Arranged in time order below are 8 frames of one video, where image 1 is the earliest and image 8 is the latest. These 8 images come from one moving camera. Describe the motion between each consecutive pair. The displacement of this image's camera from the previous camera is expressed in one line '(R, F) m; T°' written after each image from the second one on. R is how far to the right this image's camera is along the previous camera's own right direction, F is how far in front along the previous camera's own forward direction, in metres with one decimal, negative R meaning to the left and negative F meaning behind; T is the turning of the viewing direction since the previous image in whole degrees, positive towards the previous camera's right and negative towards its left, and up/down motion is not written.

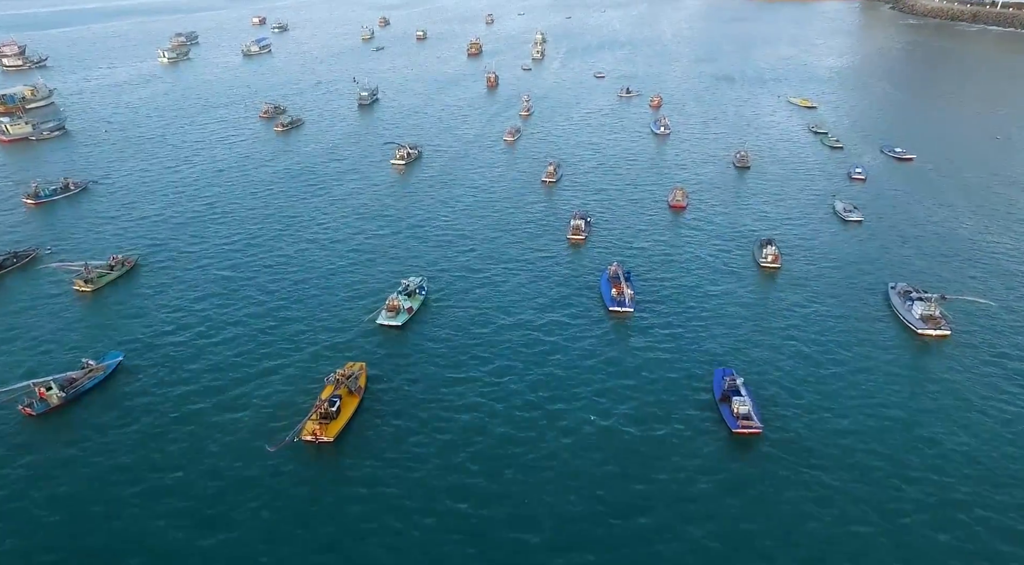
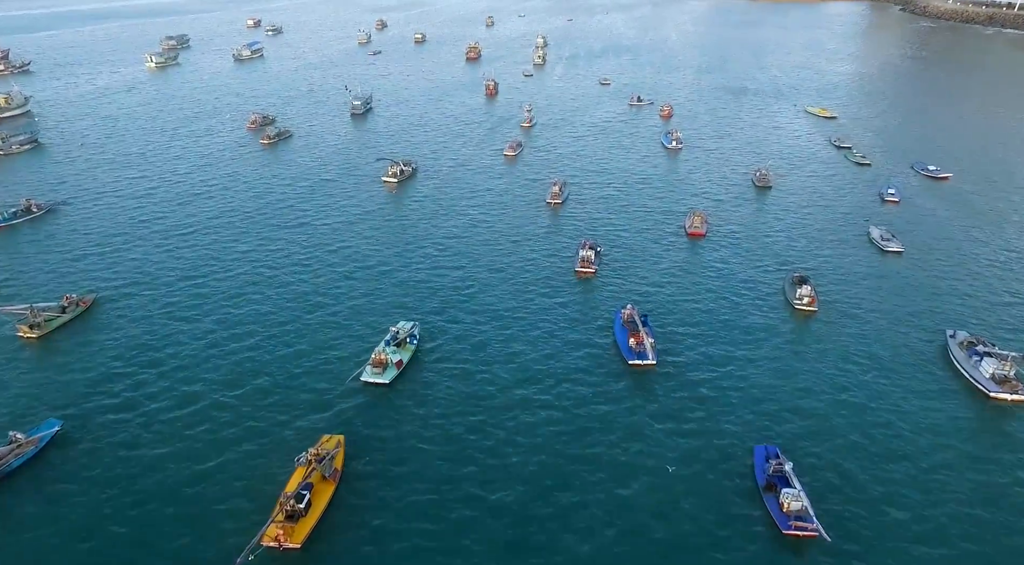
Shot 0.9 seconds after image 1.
(-0.3, +12.0) m; 0°
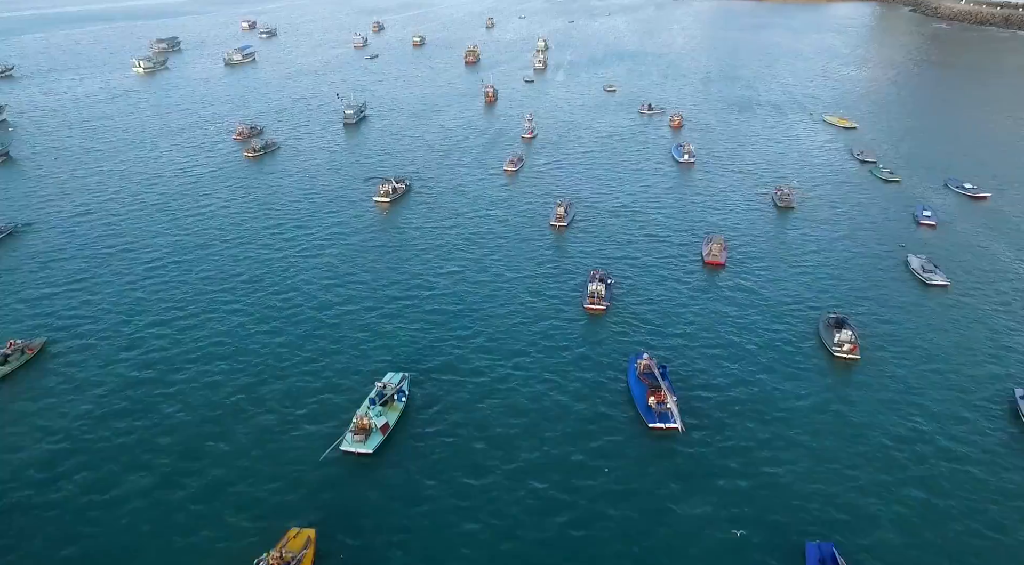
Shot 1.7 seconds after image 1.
(-0.1, +11.0) m; 0°
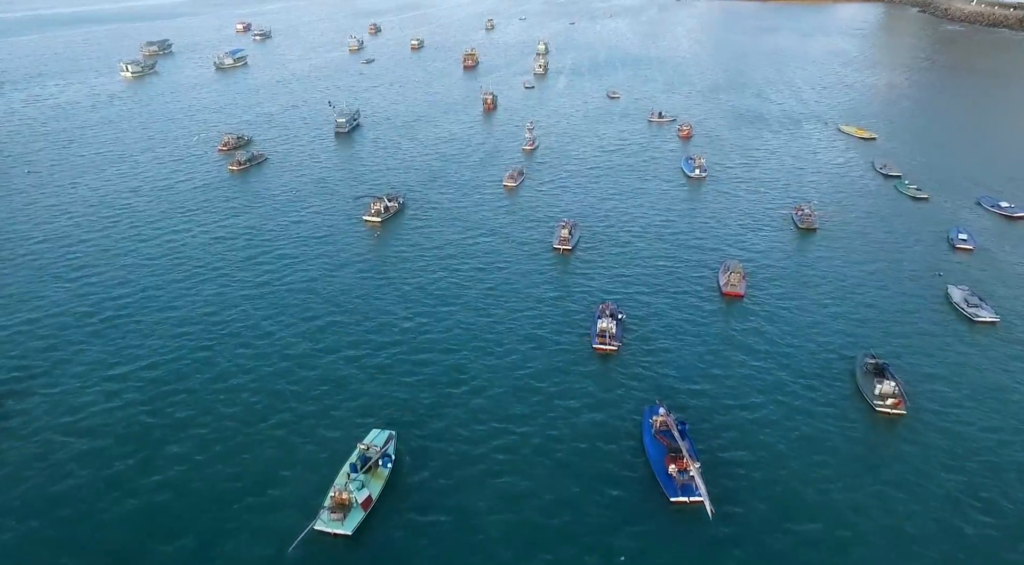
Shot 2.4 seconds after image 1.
(0.0, +9.4) m; 0°
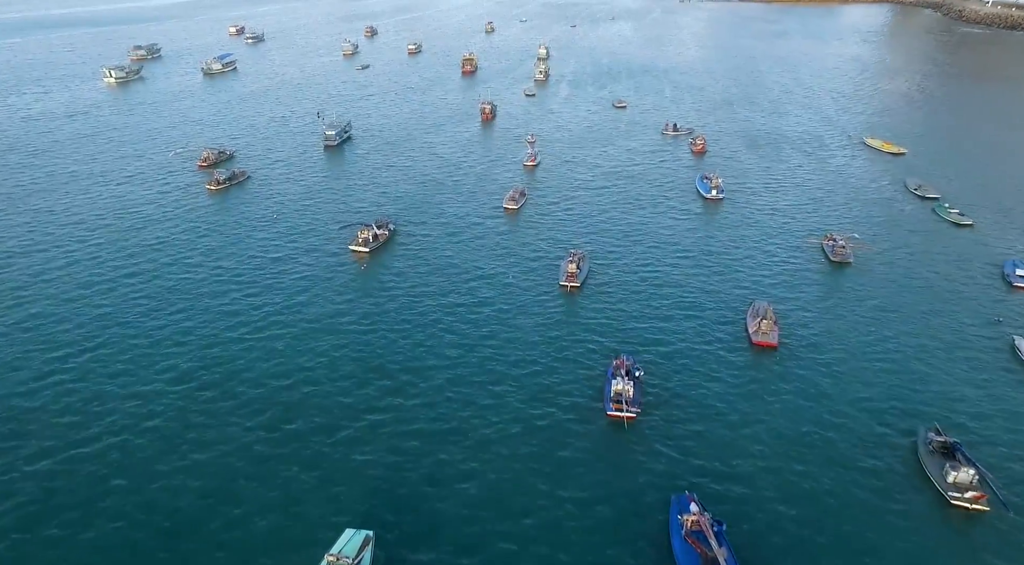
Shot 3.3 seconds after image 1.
(-0.1, +12.2) m; 0°
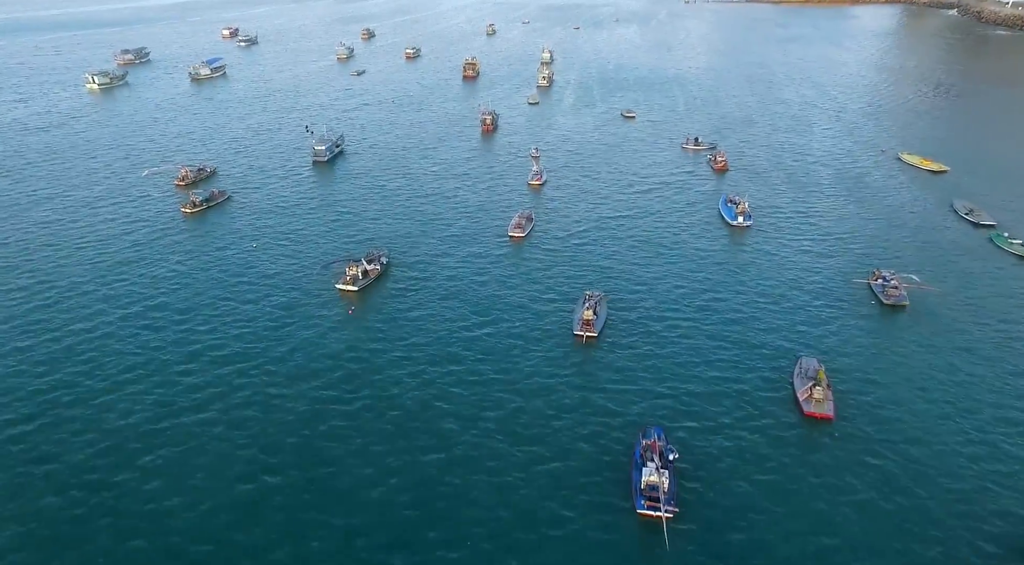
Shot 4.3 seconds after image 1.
(-0.9, +13.6) m; 0°
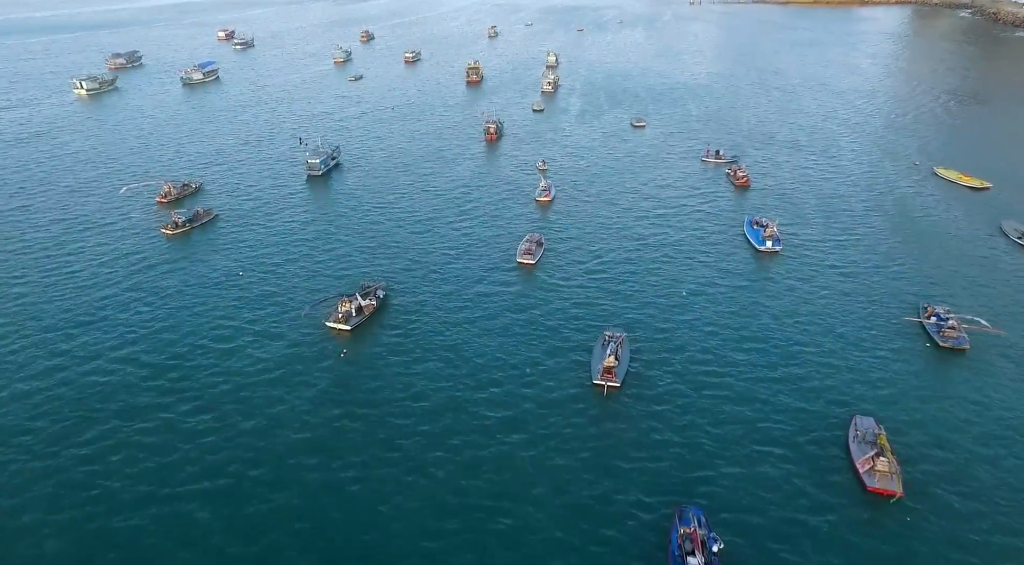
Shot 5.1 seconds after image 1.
(-1.3, +10.6) m; 0°
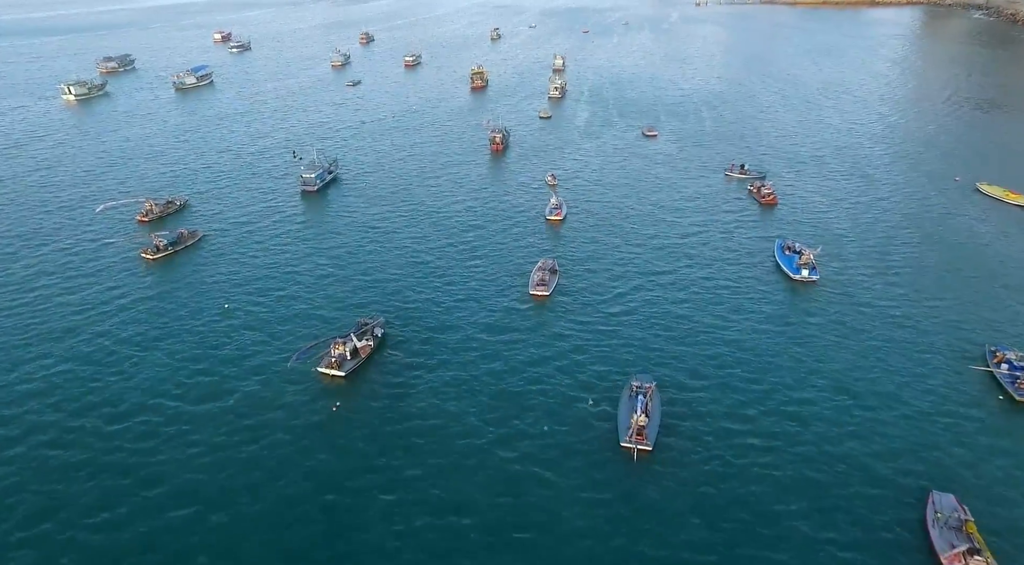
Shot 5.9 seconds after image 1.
(-1.6, +10.6) m; 0°
